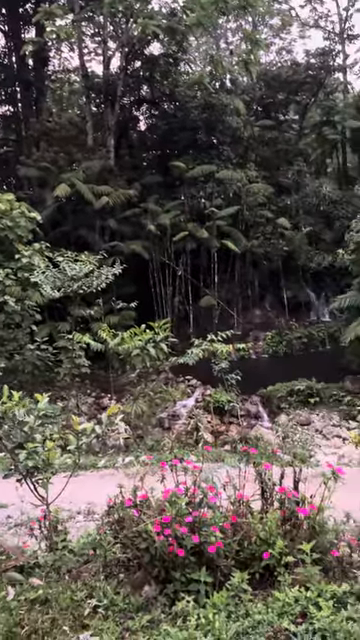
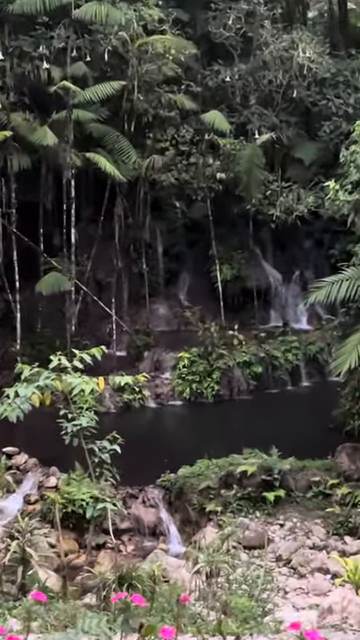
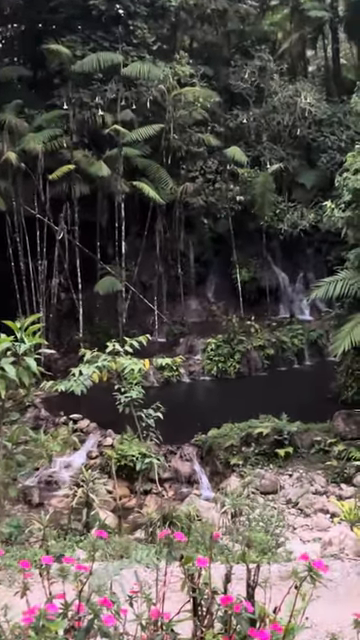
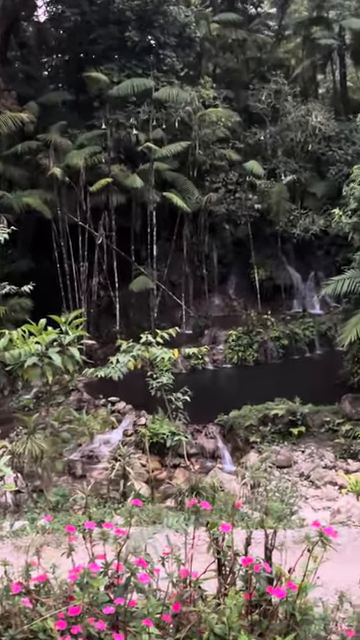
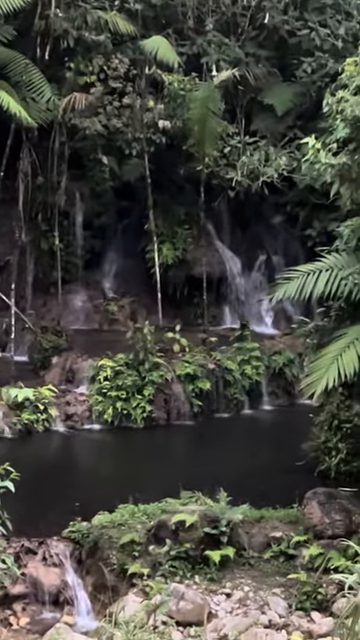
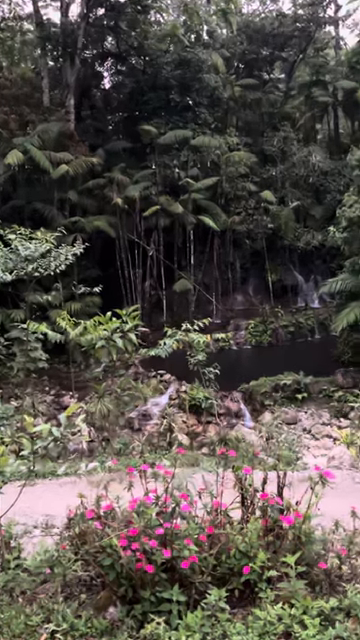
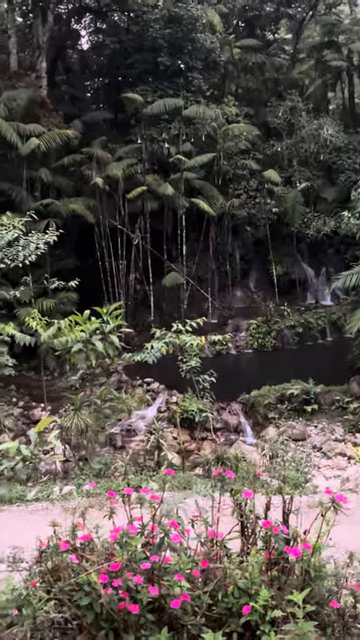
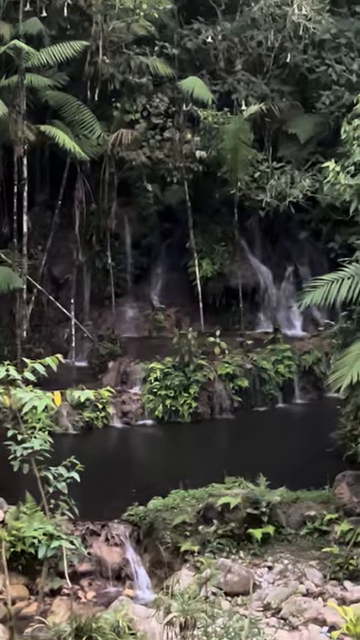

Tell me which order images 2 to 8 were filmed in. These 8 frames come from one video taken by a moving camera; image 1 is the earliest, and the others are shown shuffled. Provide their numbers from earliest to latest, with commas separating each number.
6, 7, 4, 3, 2, 8, 5
